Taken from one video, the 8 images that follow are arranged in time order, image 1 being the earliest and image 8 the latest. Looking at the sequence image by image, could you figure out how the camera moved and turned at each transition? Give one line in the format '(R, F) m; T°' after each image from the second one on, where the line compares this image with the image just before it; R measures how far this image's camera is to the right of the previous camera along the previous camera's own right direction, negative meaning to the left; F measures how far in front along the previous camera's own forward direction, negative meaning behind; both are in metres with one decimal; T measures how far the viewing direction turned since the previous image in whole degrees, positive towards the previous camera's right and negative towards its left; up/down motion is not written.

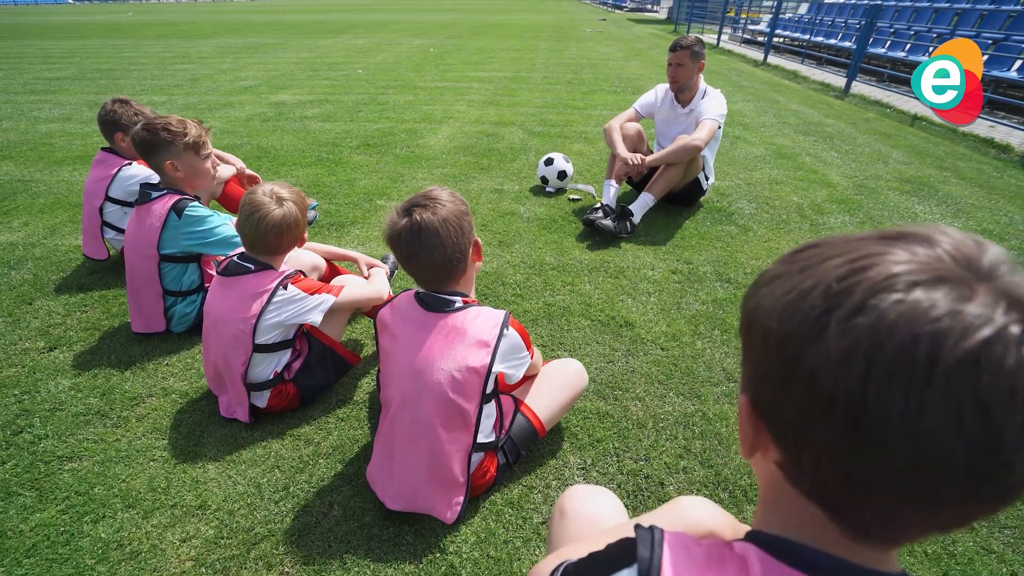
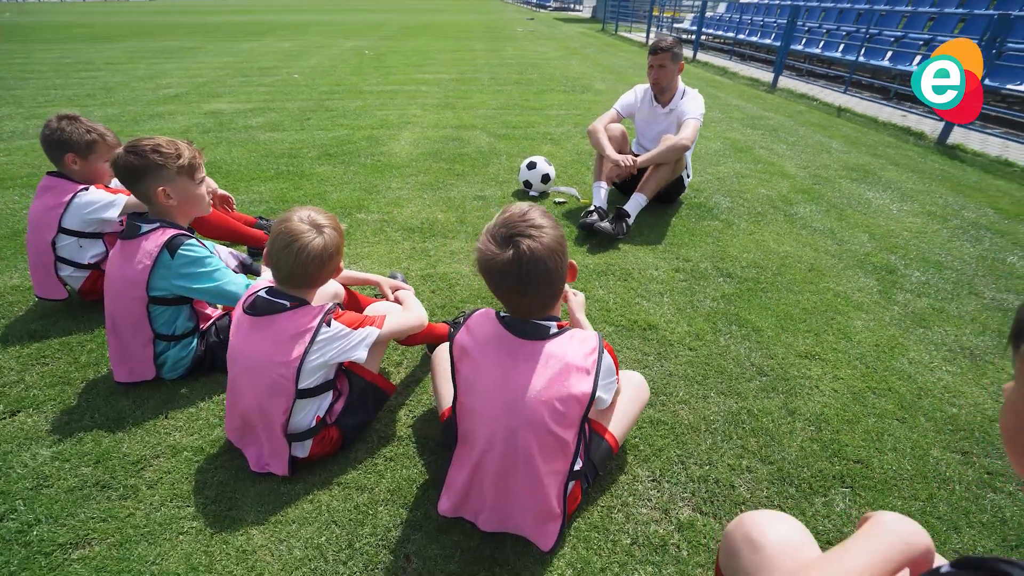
(-0.4, +0.1) m; +7°
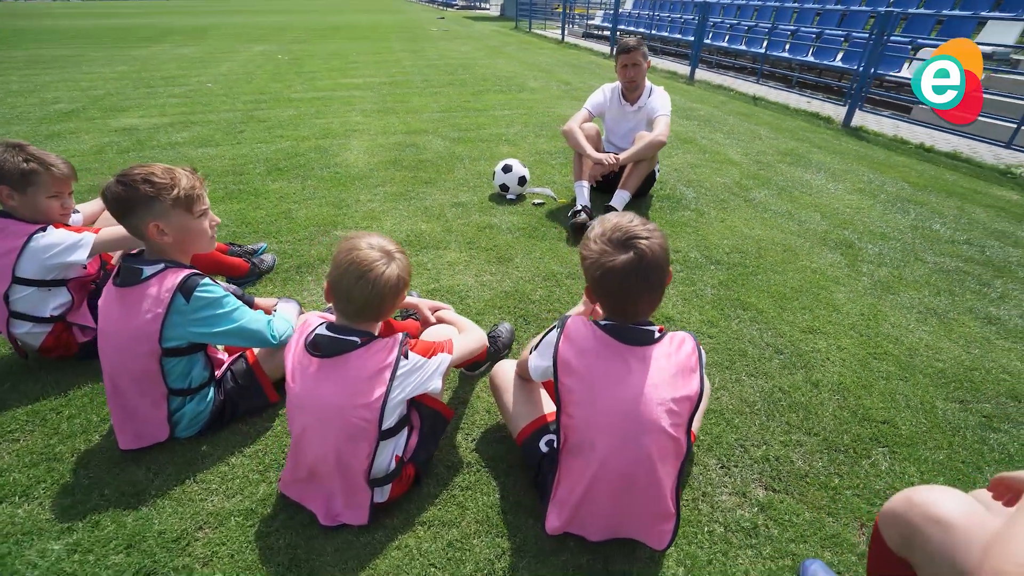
(-0.5, +0.1) m; +9°
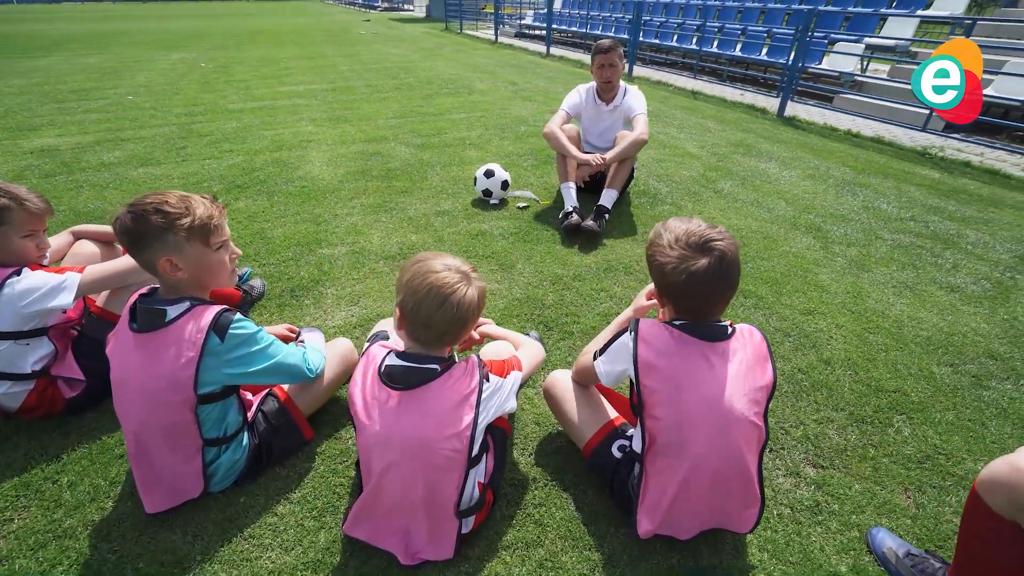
(-0.4, +0.1) m; +7°
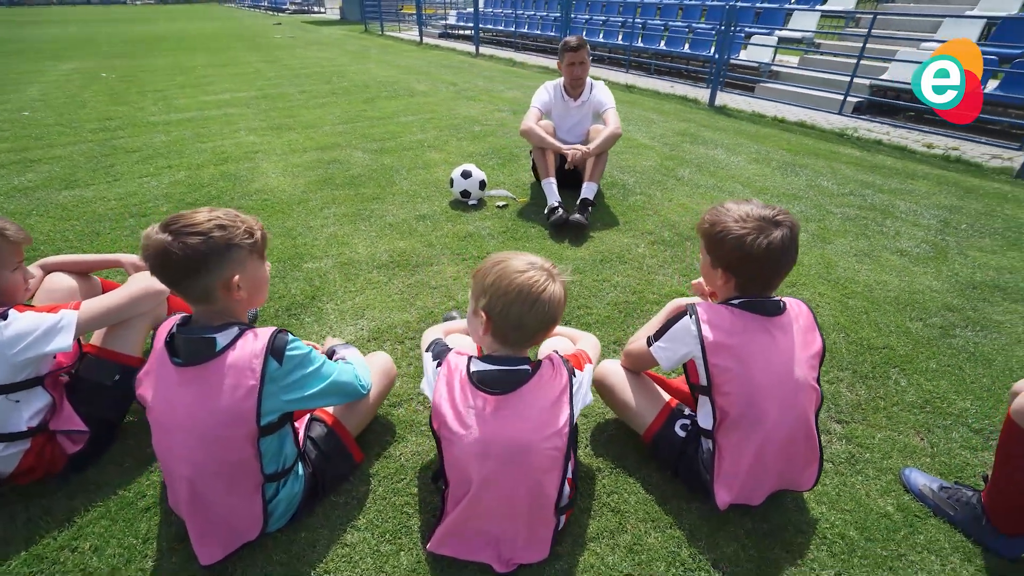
(-0.4, 0.0) m; +8°
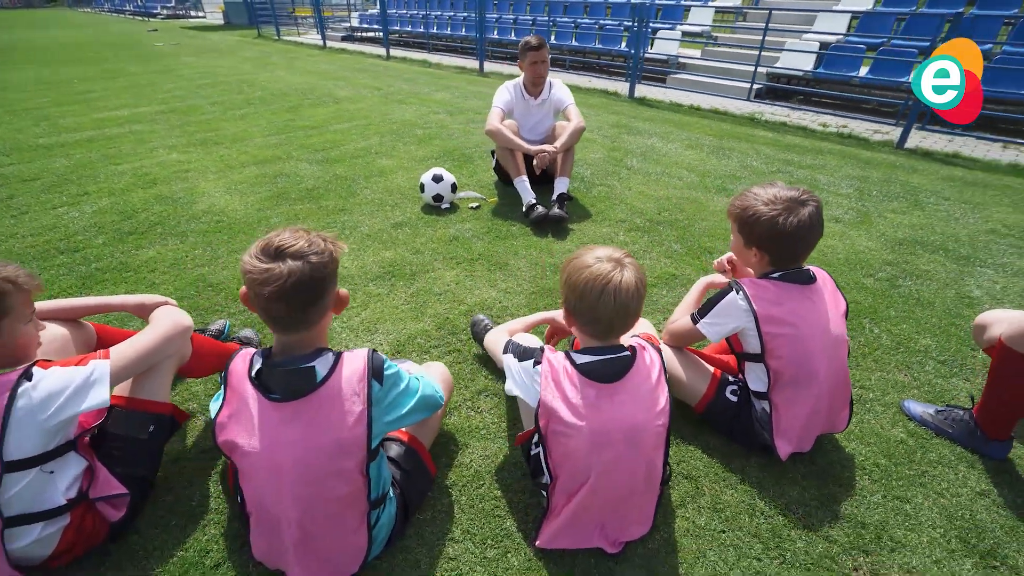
(-0.5, 0.0) m; +9°
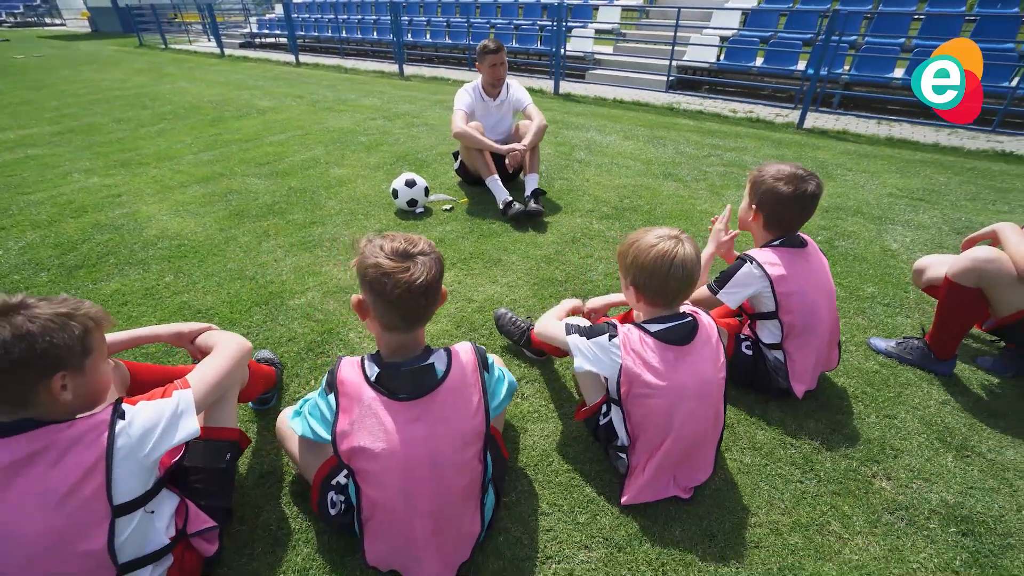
(-0.5, -0.1) m; +9°
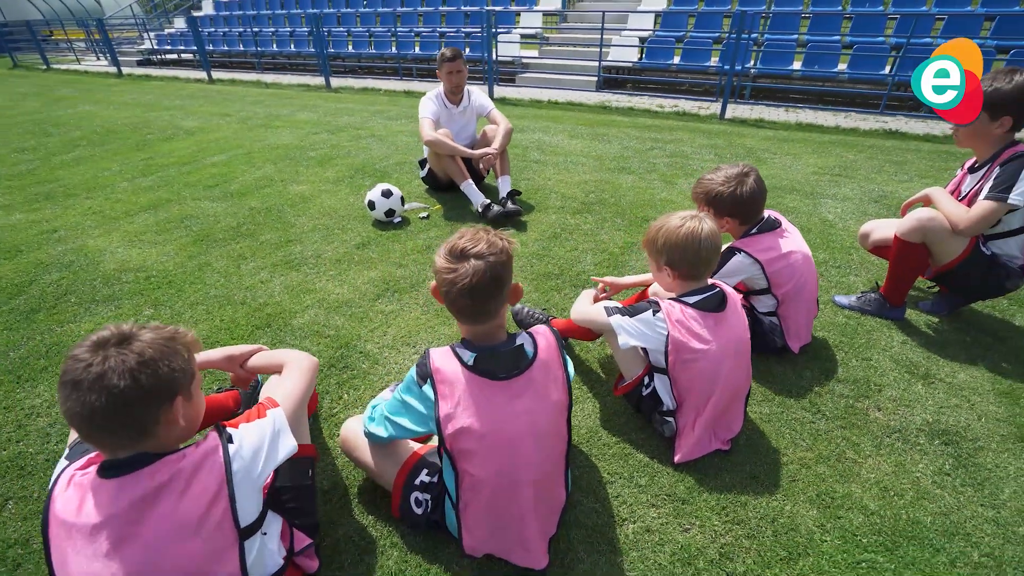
(-0.4, -0.1) m; +8°
